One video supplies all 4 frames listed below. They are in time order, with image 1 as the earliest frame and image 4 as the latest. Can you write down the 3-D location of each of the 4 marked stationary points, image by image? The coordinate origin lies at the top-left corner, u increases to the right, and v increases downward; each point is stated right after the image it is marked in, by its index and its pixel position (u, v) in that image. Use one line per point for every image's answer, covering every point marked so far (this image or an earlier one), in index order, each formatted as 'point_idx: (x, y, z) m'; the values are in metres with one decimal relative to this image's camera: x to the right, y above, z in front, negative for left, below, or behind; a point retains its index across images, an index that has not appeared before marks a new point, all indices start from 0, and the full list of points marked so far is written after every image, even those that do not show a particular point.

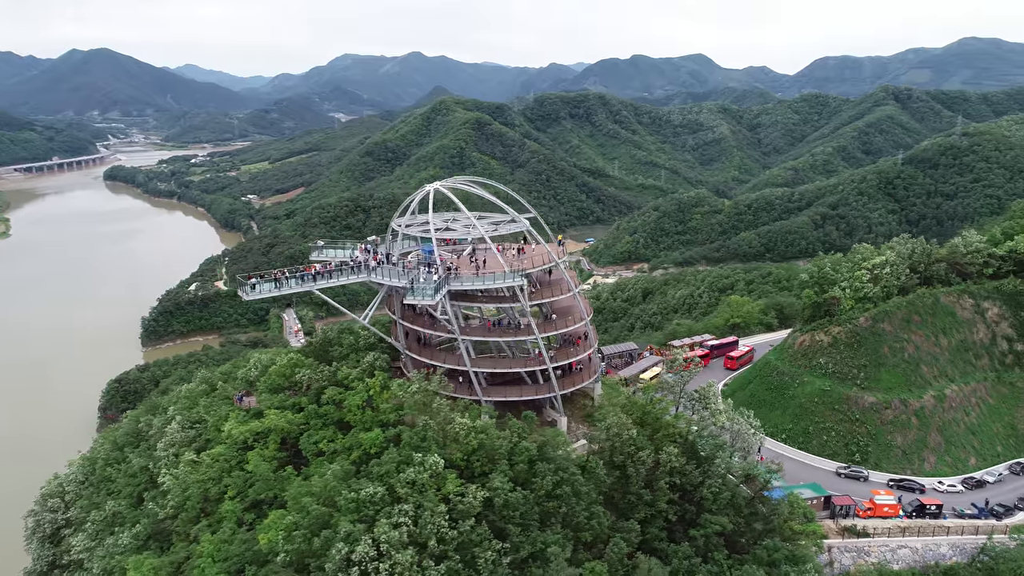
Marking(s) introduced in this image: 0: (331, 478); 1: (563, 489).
0: (-5.4, -5.8, +16.0) m
1: (+1.7, -6.6, +17.2) m
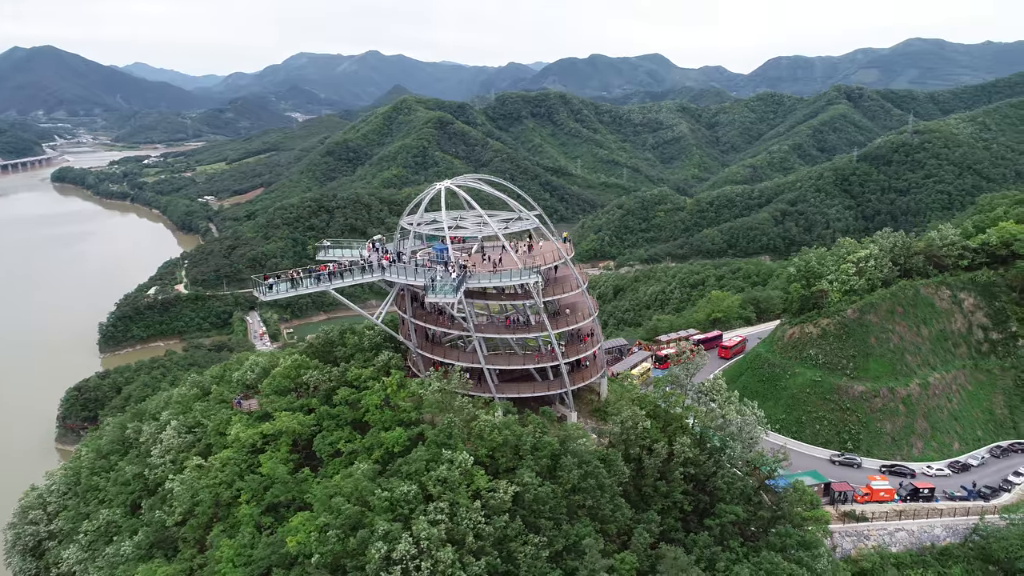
0: (-4.5, -5.7, +15.9) m
1: (+2.5, -6.4, +17.3) m
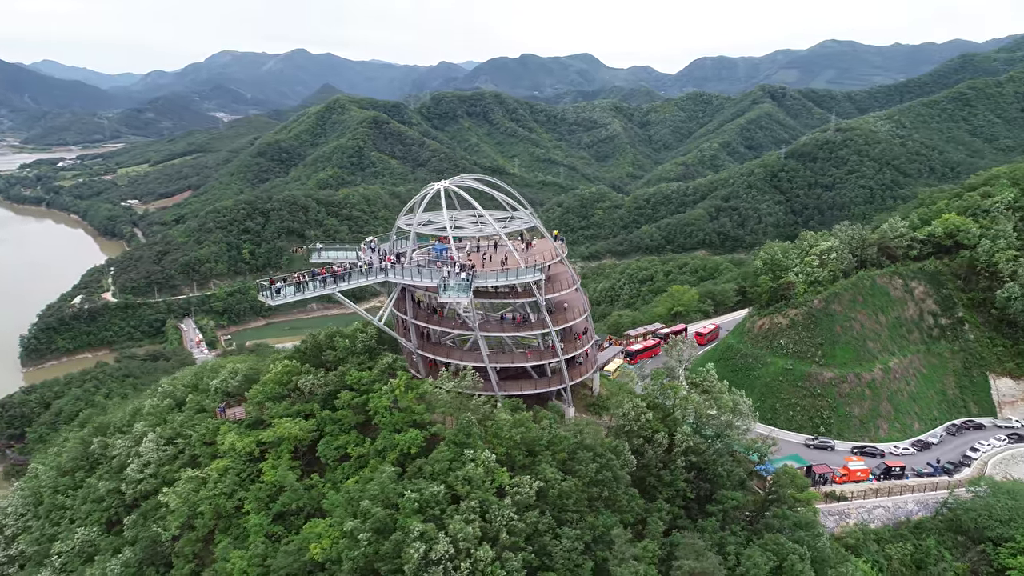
0: (-3.8, -5.7, +15.7) m
1: (+3.1, -6.3, +17.6) m
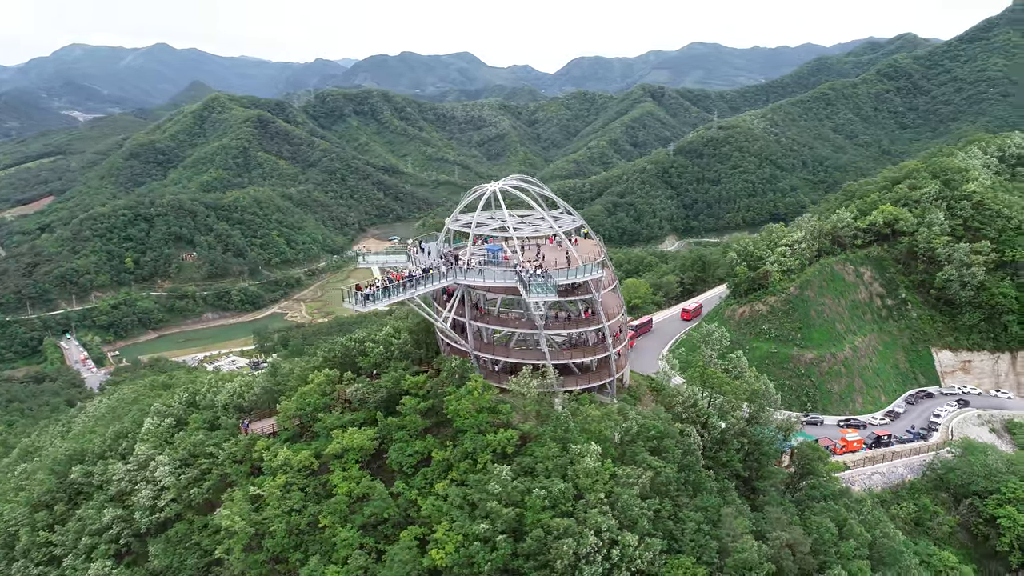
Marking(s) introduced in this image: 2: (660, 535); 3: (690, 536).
0: (-0.3, -5.8, +15.9) m
1: (+6.4, -6.1, +18.6) m
2: (+4.2, -7.1, +15.1) m
3: (+5.2, -7.3, +15.4) m
